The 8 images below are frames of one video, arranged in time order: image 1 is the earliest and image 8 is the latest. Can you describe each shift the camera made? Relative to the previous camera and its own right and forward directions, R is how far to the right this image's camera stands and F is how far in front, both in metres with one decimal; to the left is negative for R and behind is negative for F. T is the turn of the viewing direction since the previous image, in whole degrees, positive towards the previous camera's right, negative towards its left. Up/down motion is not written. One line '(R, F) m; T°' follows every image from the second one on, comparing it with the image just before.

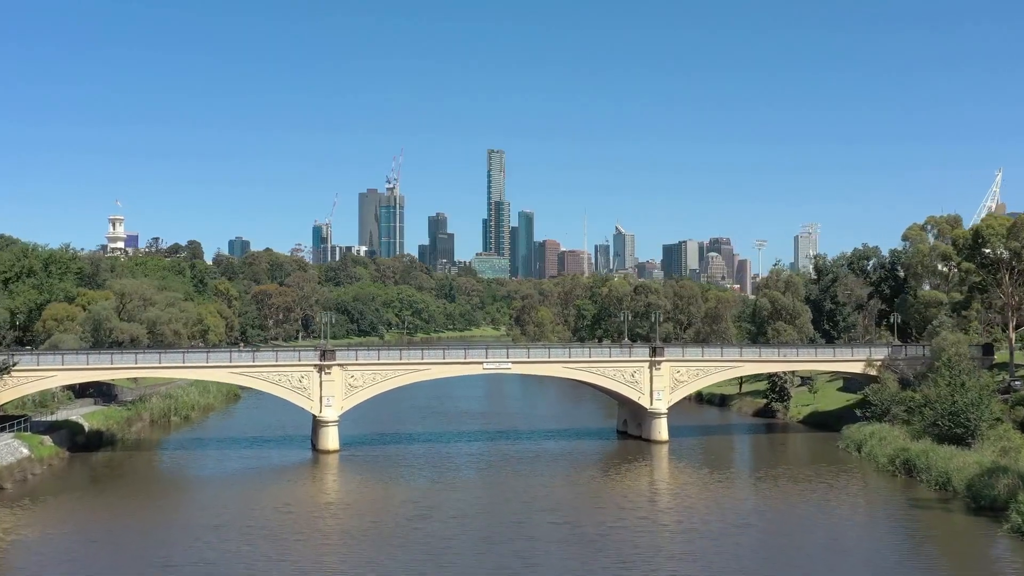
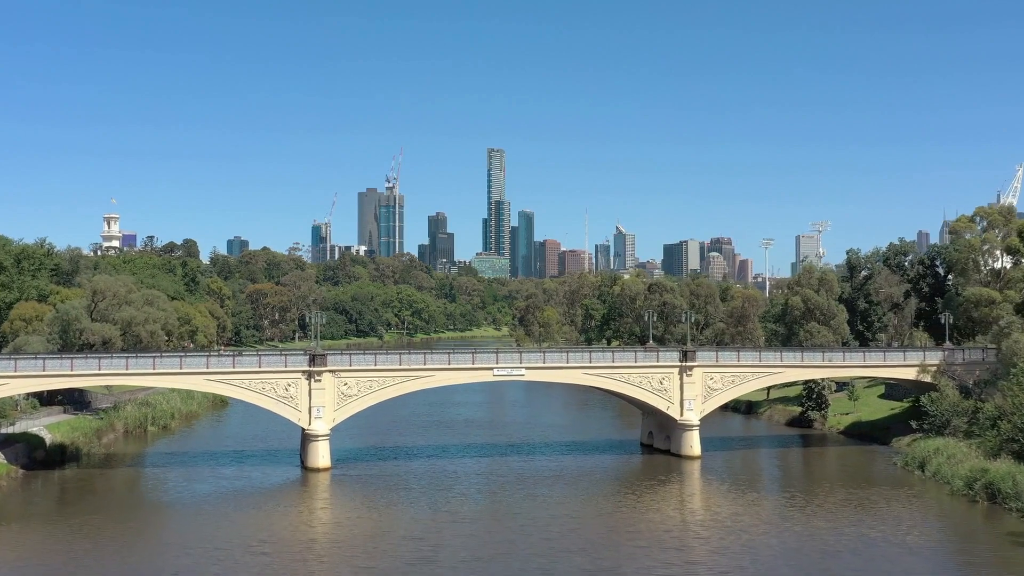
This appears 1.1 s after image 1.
(-0.8, +5.4) m; 0°
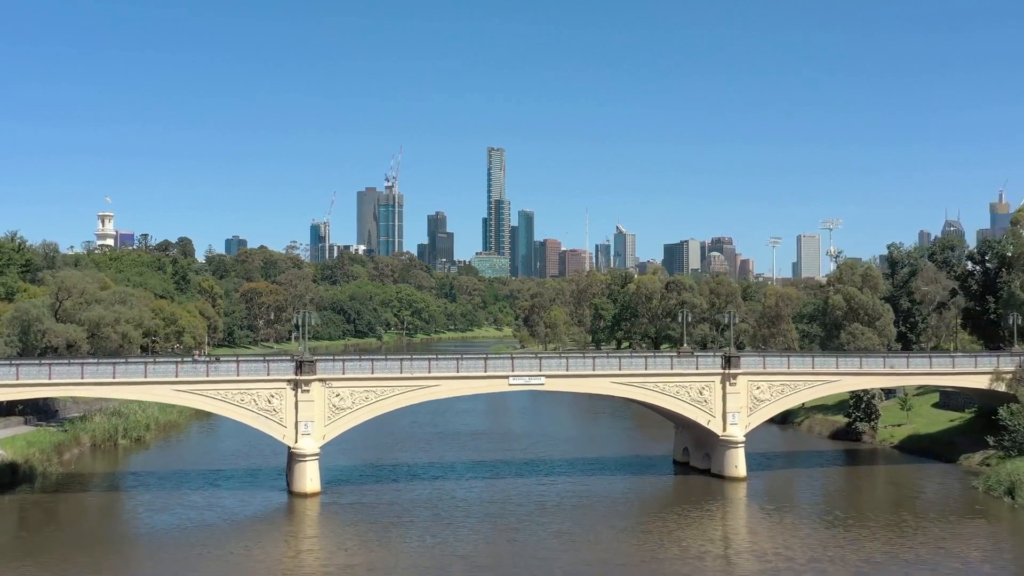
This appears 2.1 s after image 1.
(-0.9, +5.7) m; 0°
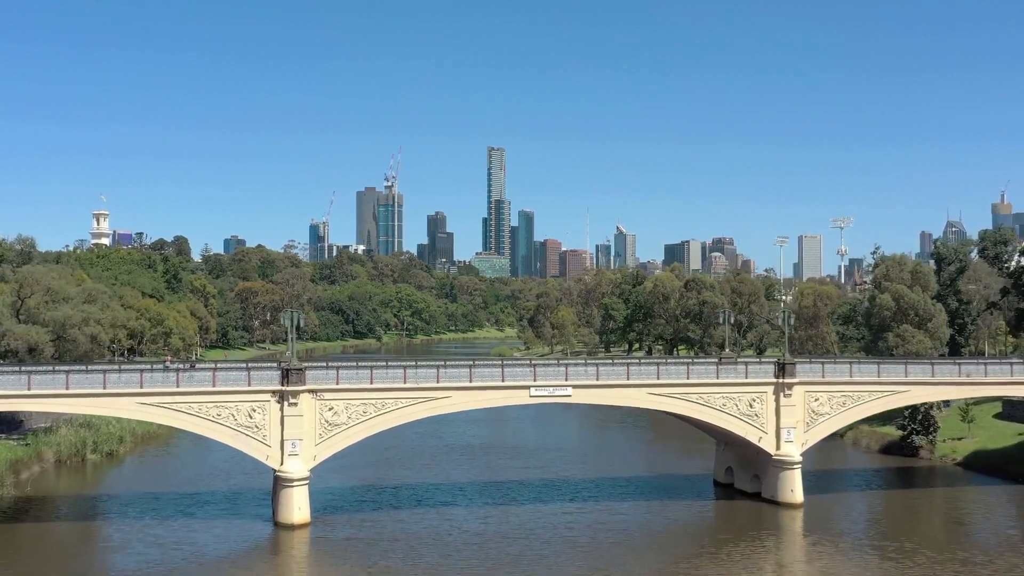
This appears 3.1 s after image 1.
(-0.9, +5.1) m; 0°
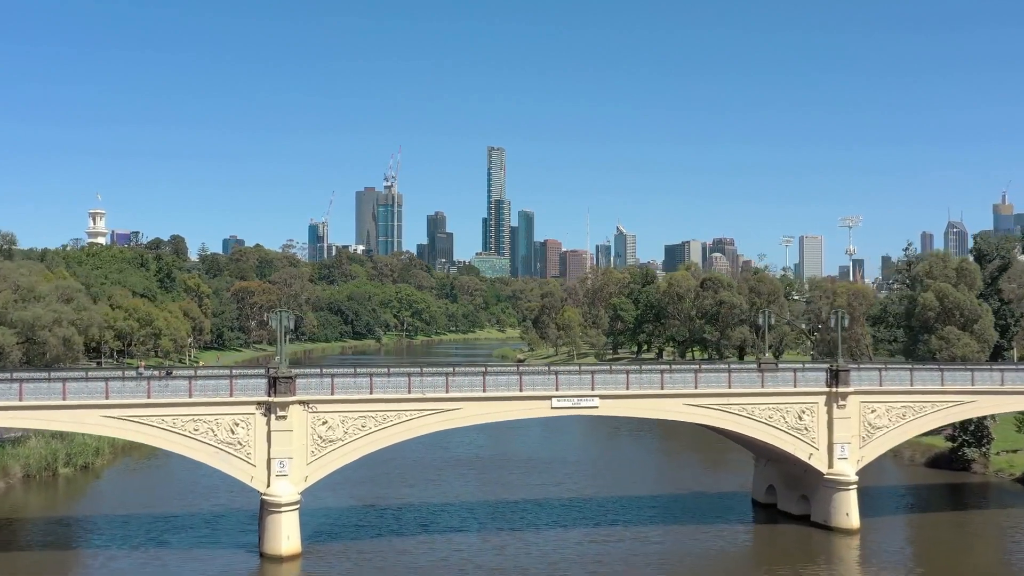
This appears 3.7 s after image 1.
(-0.7, +3.8) m; 0°
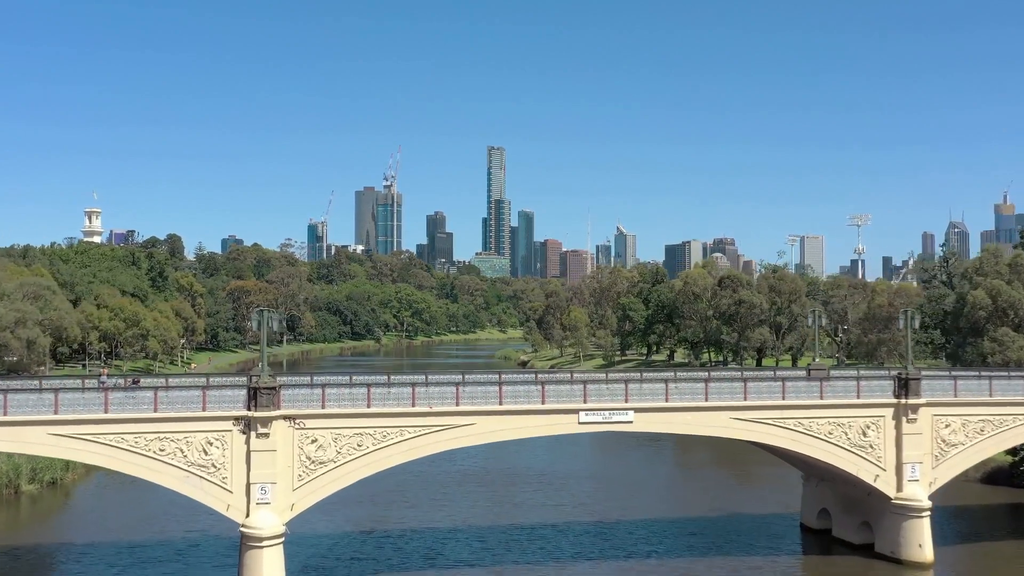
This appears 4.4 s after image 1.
(-0.6, +3.9) m; 0°
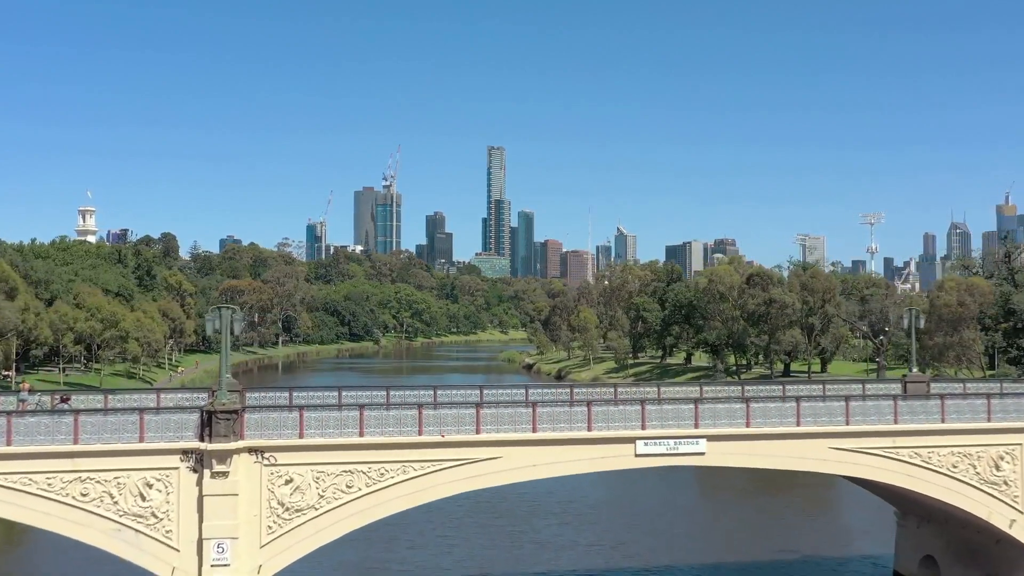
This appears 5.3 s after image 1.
(-0.9, +5.5) m; 0°
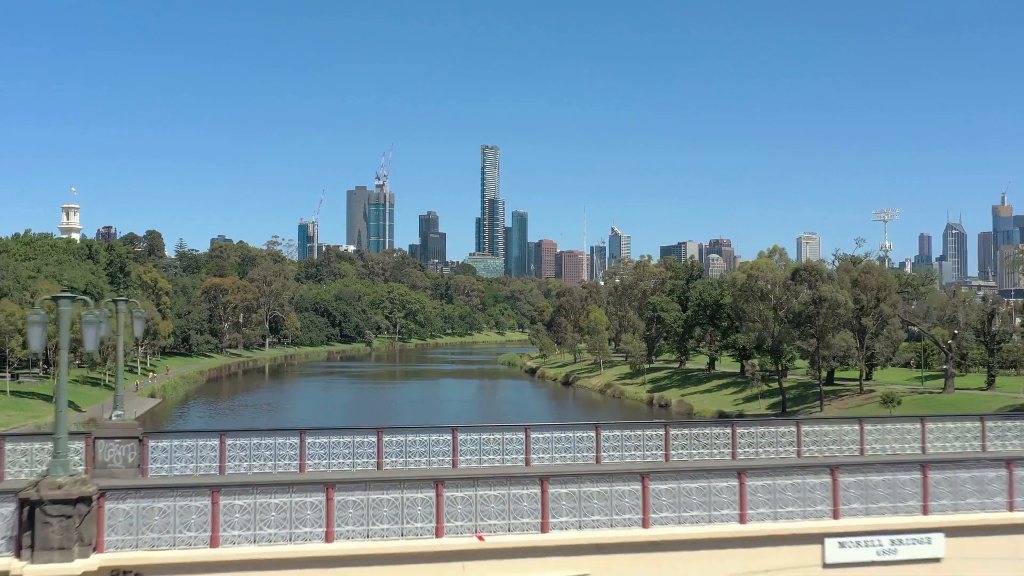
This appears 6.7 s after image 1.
(-1.3, +8.1) m; +1°
